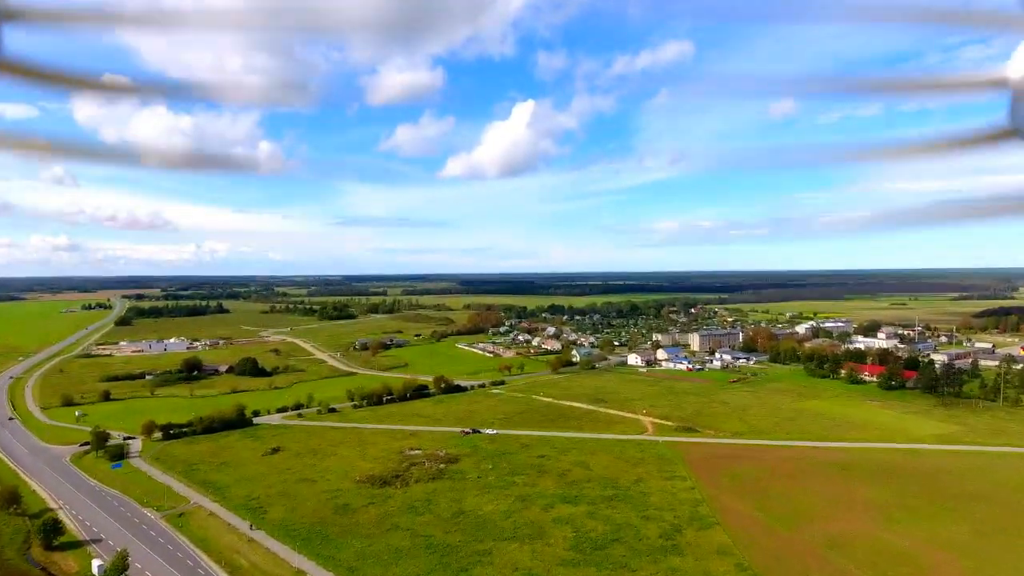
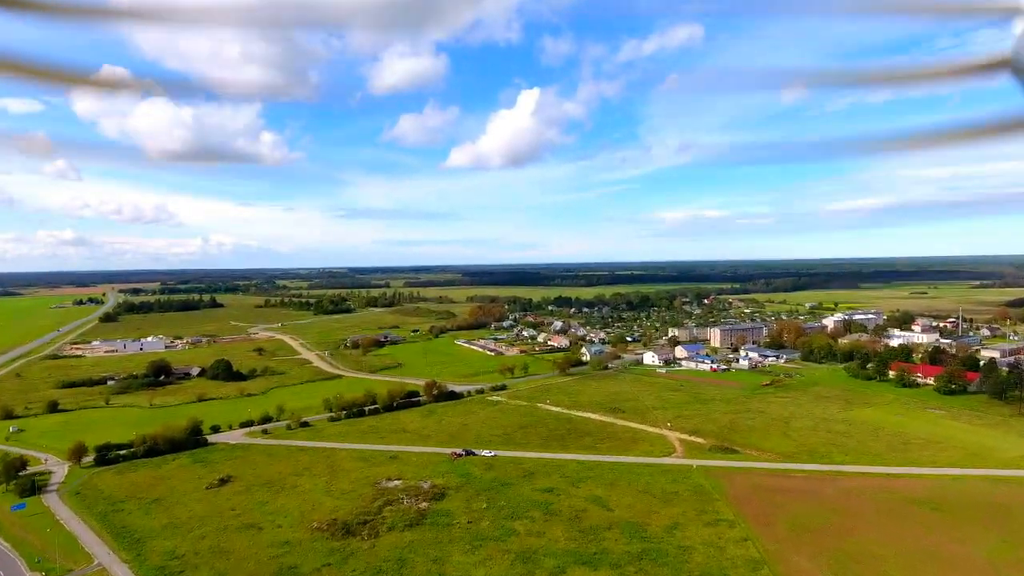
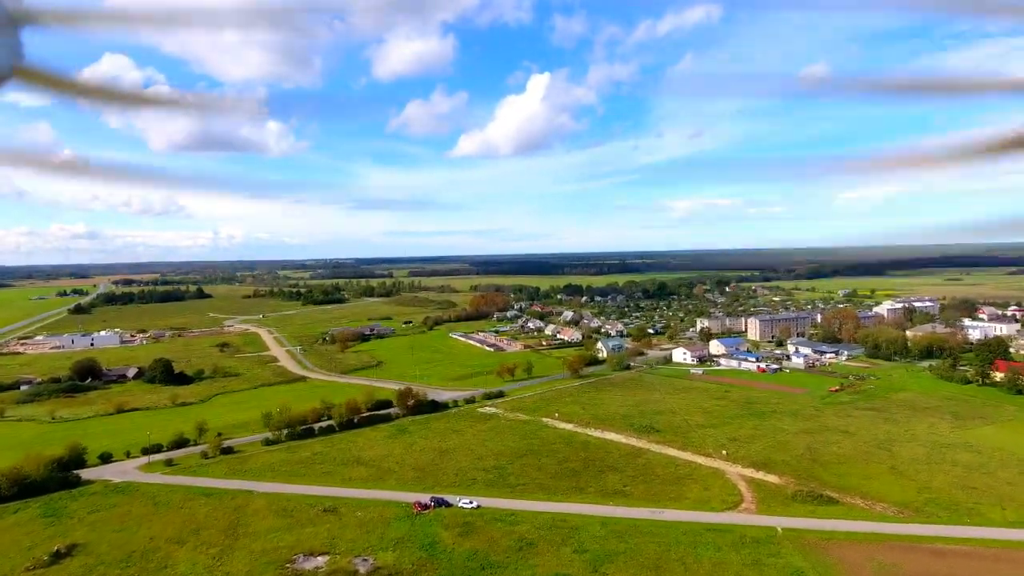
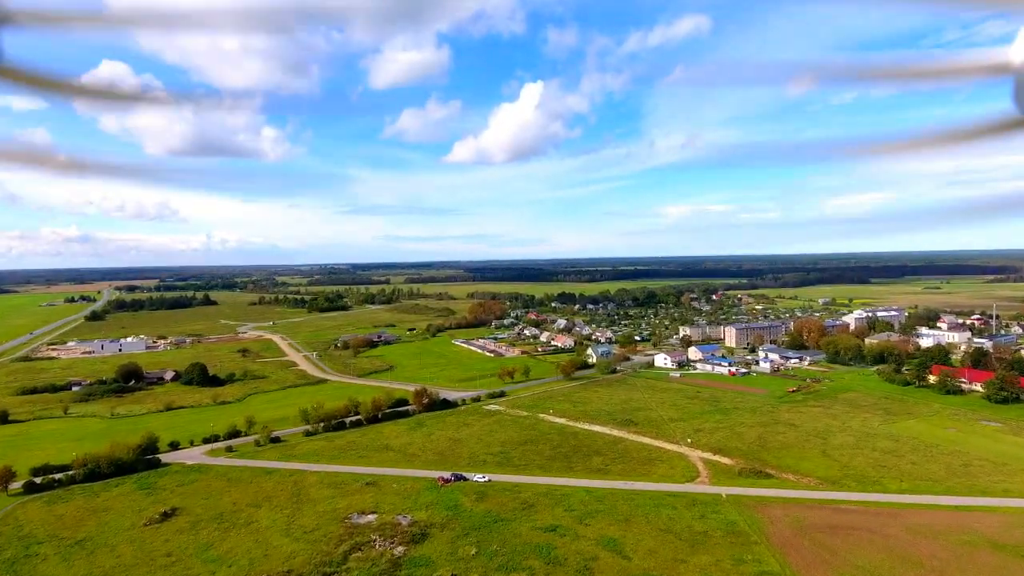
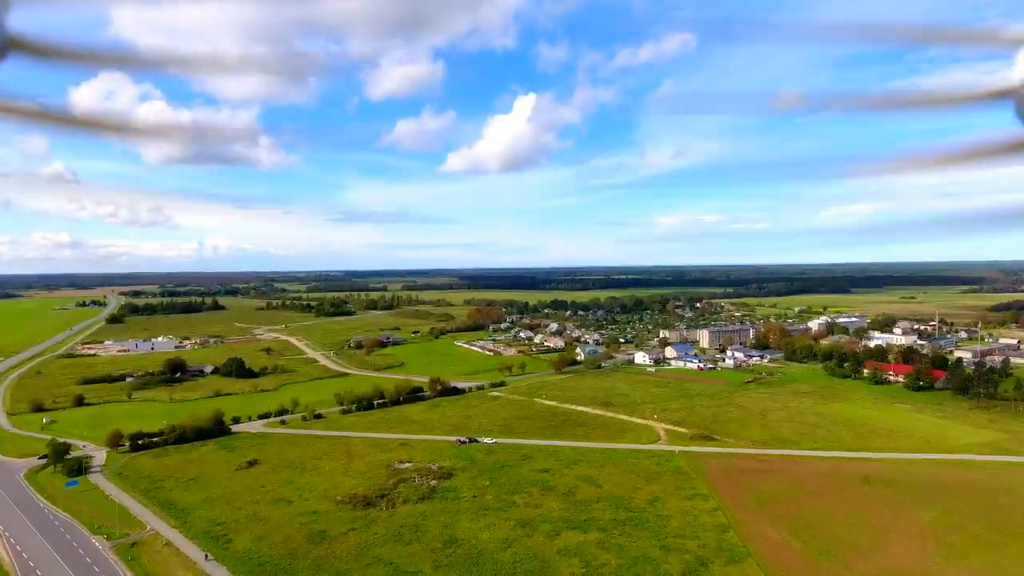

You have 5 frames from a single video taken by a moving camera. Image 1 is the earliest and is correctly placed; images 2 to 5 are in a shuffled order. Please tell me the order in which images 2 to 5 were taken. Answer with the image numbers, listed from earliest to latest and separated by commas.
5, 2, 4, 3
